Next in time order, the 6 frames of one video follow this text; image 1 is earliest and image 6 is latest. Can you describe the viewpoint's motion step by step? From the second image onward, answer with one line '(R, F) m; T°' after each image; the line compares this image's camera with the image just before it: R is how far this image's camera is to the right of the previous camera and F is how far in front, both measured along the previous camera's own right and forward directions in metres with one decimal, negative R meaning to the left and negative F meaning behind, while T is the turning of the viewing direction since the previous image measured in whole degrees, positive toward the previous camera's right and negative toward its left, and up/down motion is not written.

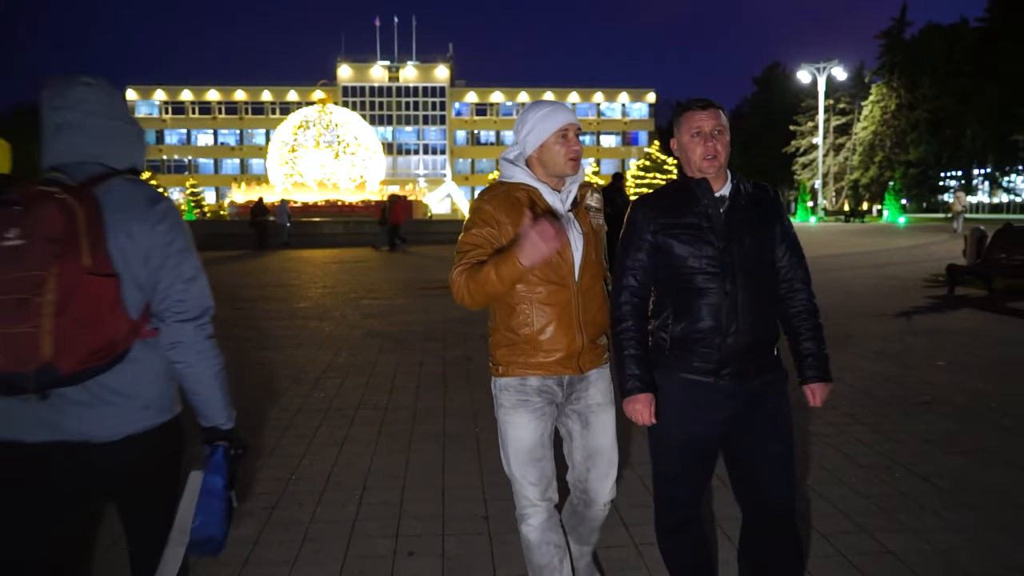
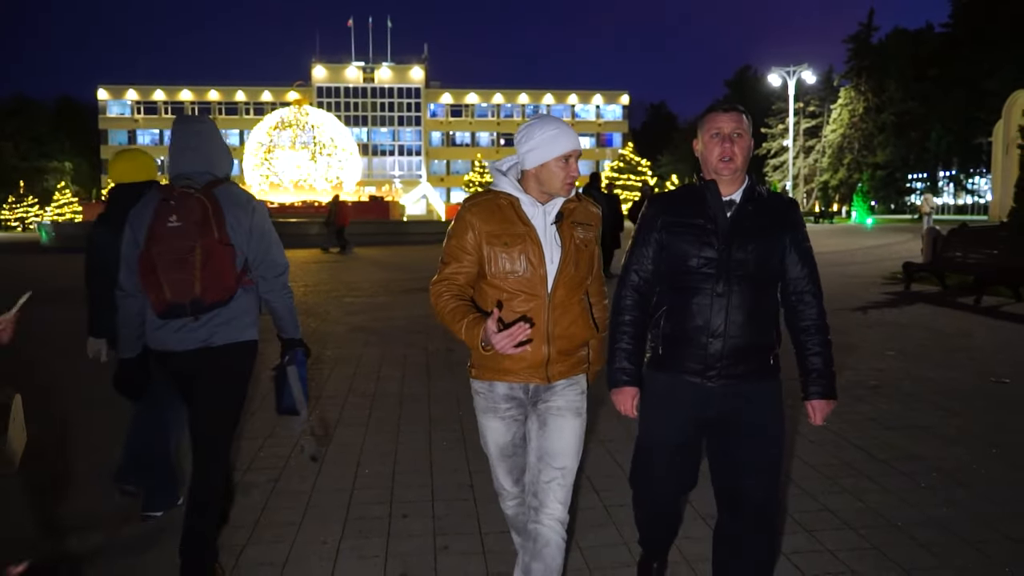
(0.0, -0.5) m; +2°
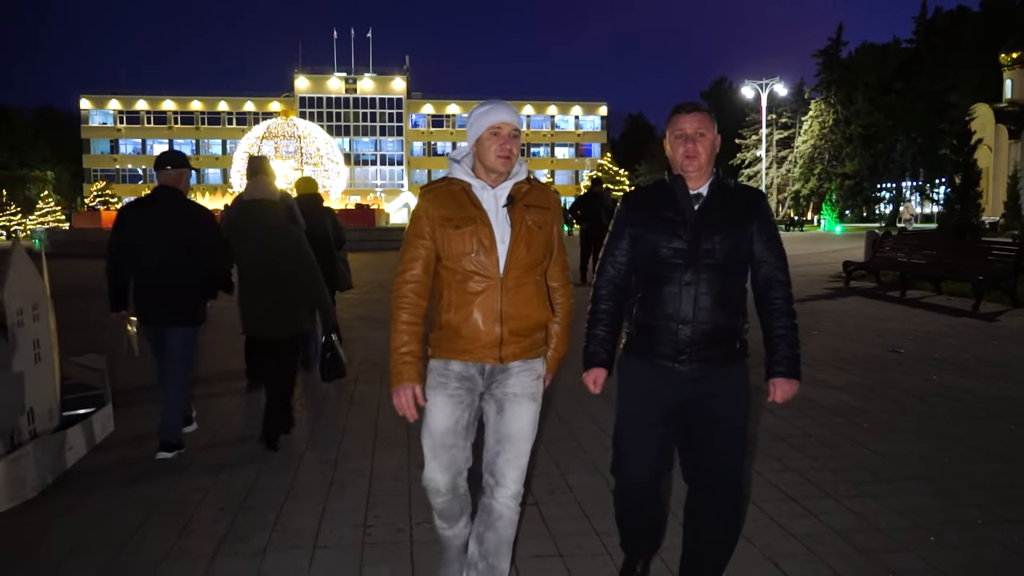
(0.0, -1.7) m; +1°
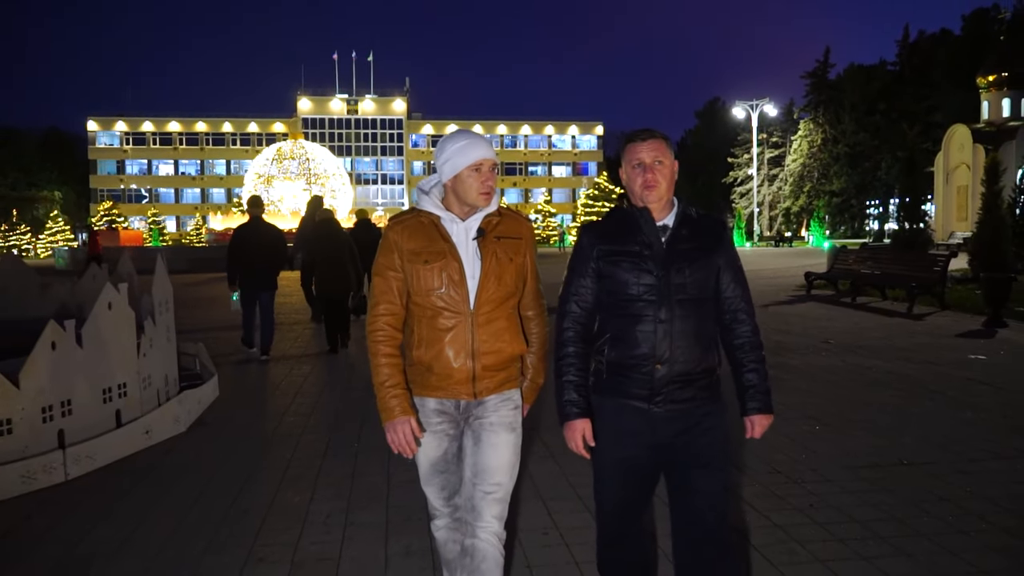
(-0.1, -2.2) m; 0°
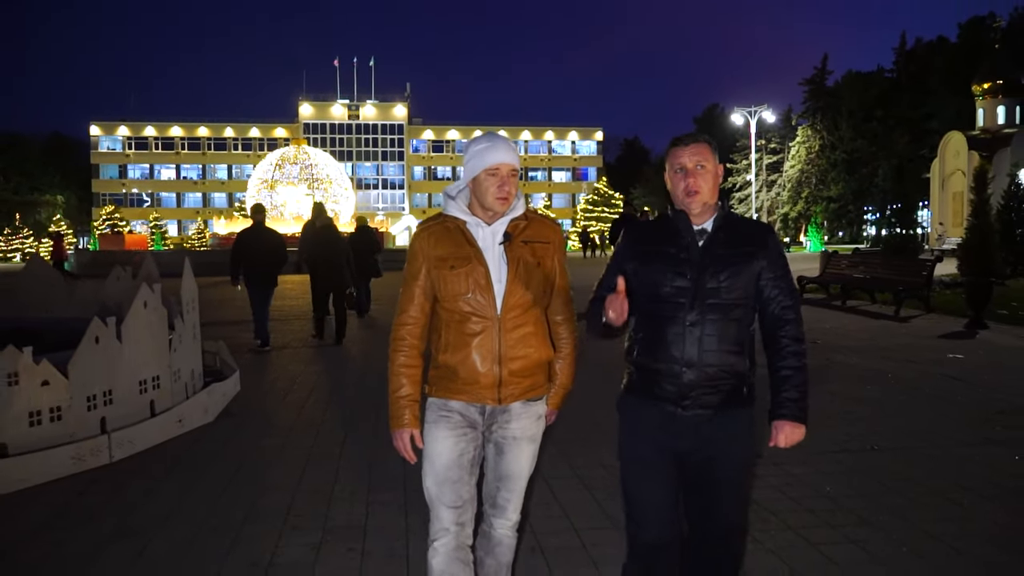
(0.0, -0.6) m; 0°
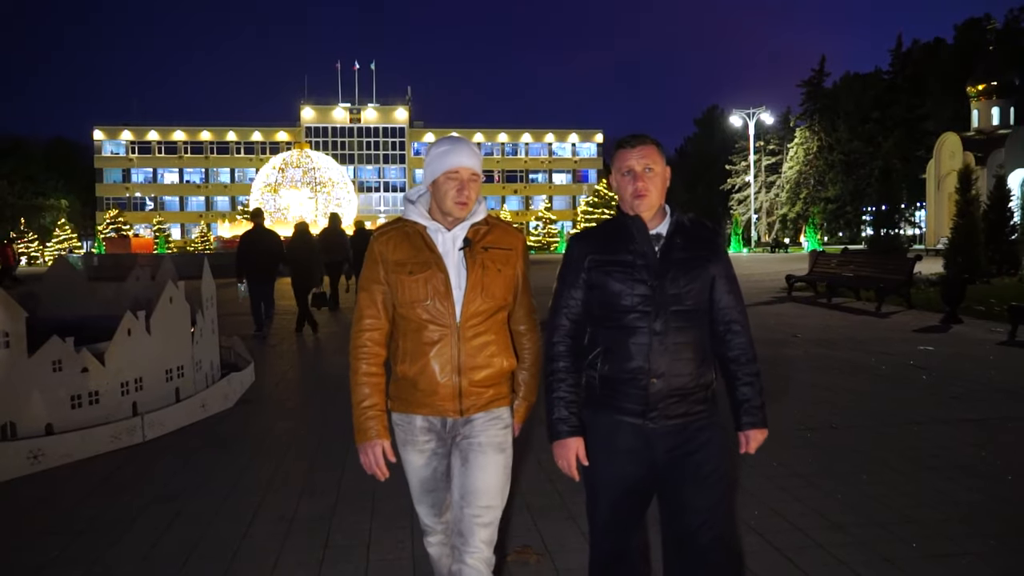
(+0.1, -0.7) m; 0°
